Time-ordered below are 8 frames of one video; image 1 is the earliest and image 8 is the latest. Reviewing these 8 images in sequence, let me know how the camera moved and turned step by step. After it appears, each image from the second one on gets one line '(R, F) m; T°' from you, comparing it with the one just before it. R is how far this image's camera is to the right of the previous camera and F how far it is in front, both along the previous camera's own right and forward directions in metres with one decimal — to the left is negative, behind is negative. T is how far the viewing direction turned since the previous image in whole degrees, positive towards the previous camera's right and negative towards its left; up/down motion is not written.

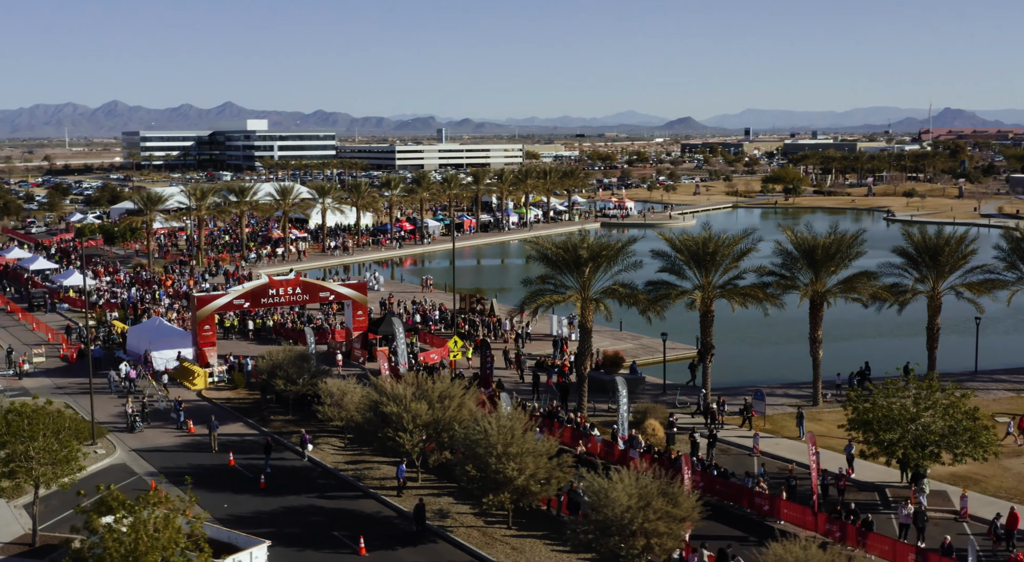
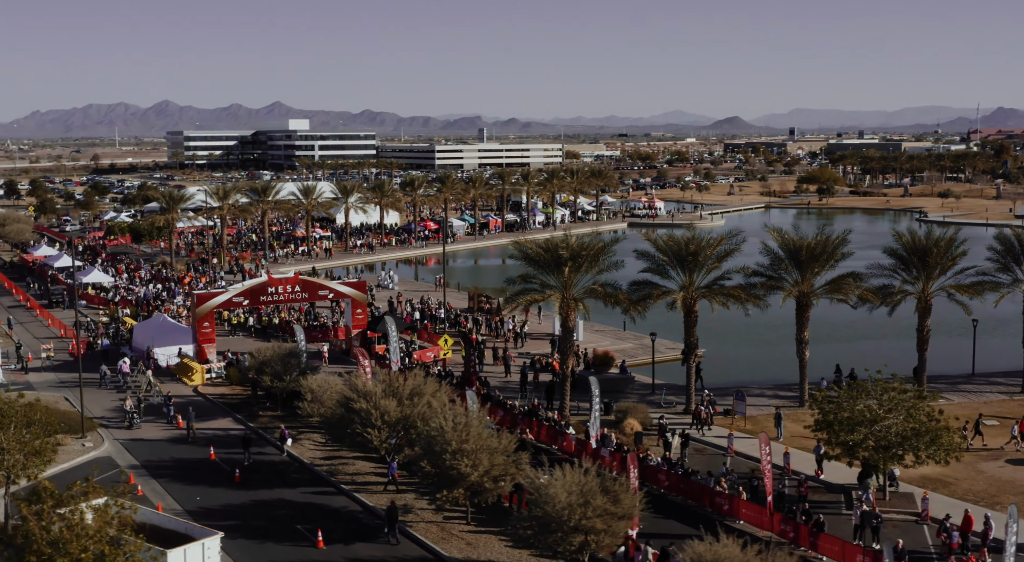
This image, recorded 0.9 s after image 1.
(+1.9, -0.2) m; -2°
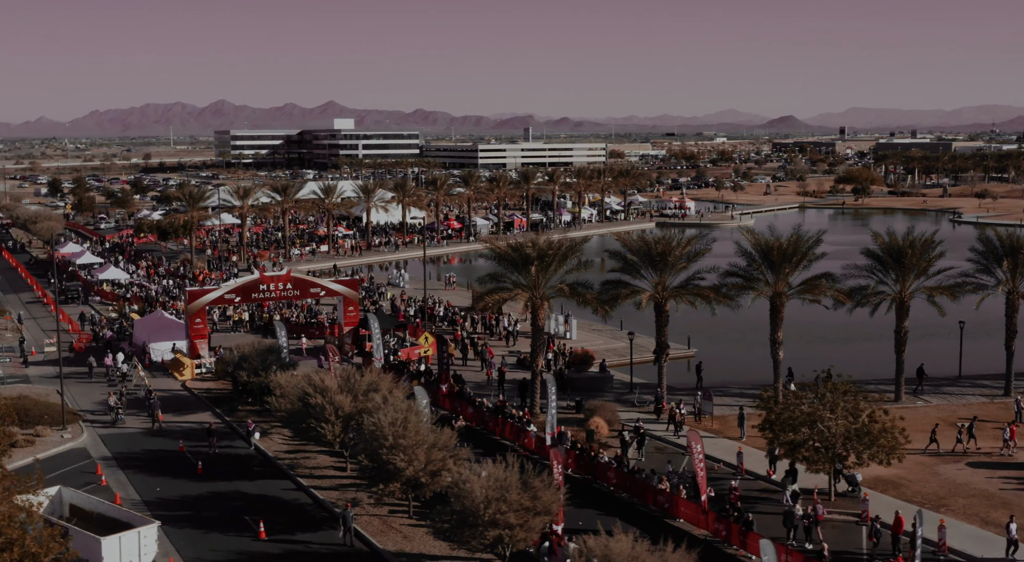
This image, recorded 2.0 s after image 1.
(+2.4, -0.3) m; -2°
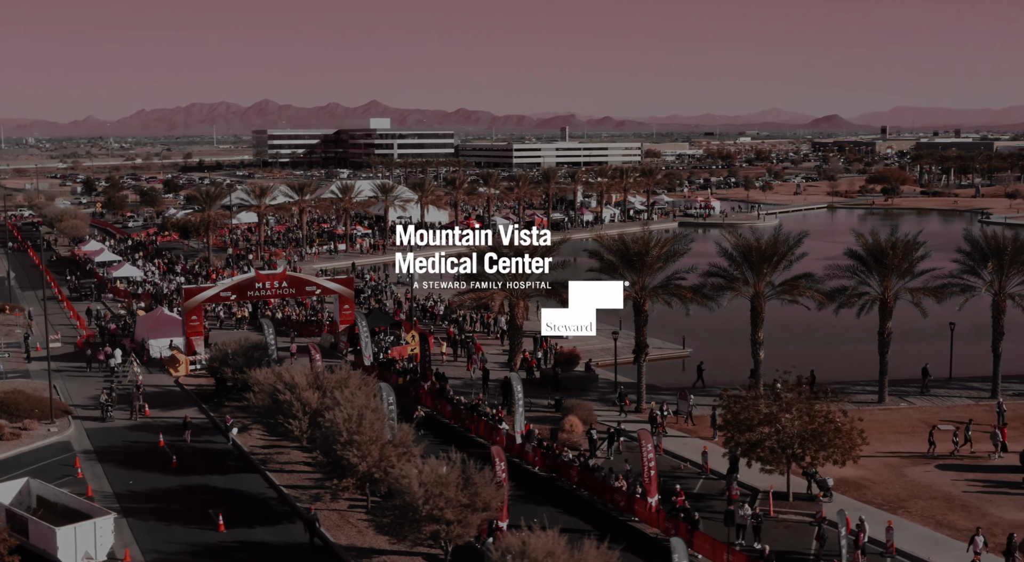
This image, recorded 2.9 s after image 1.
(+1.9, -0.2) m; -2°
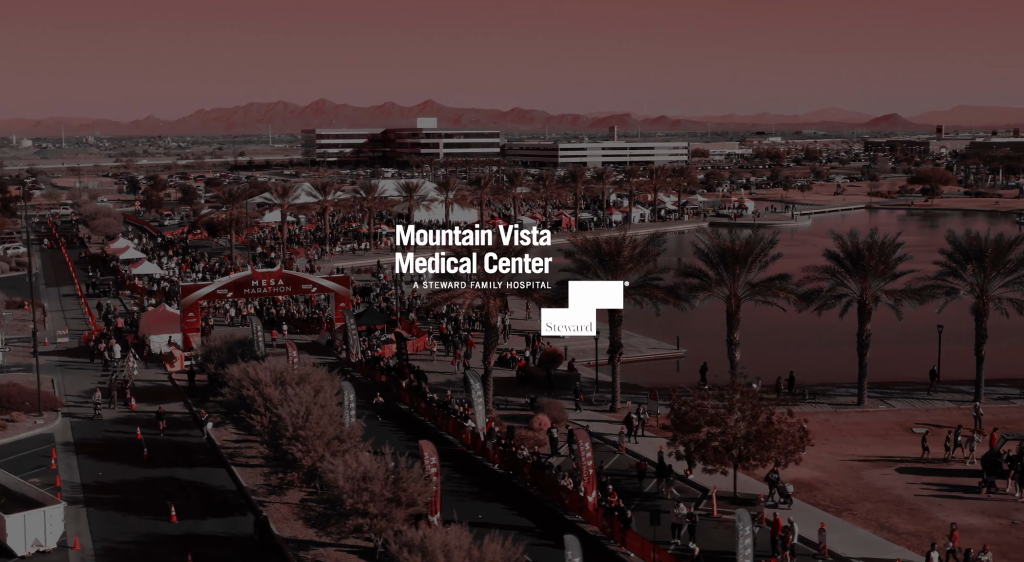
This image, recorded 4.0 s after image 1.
(+2.4, -0.3) m; -3°
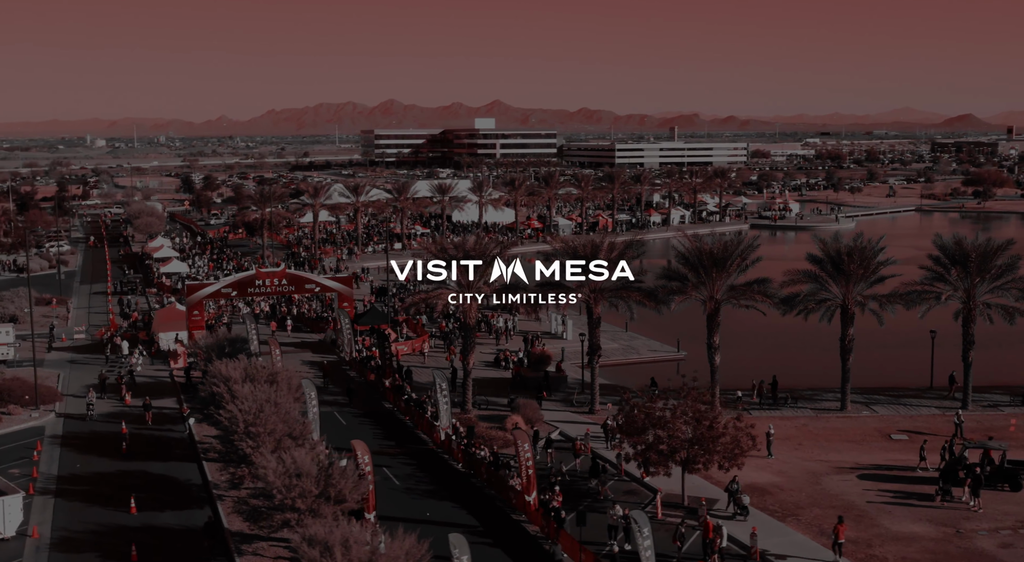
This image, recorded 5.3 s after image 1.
(+2.7, -0.3) m; -3°
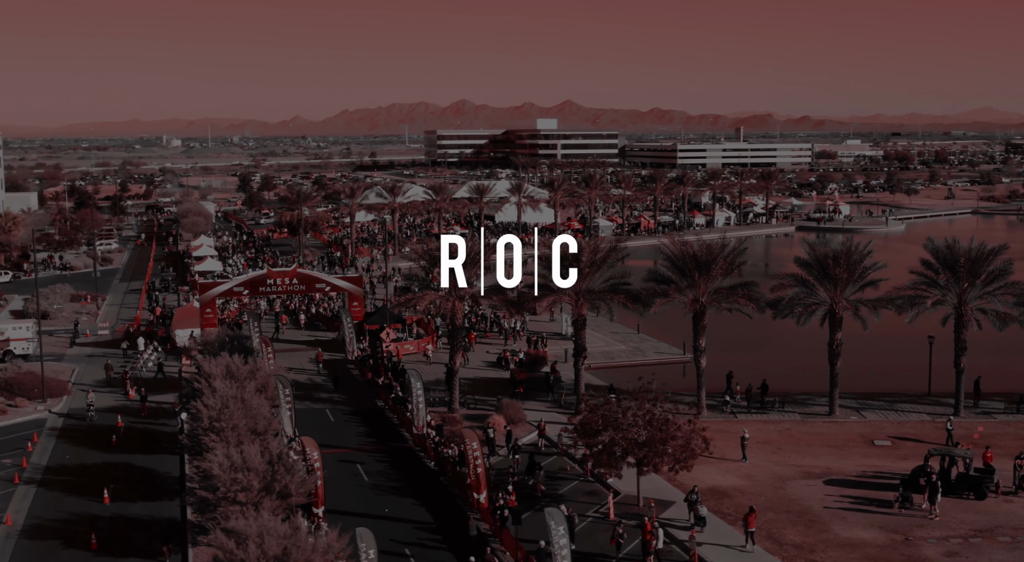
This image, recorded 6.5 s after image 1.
(+2.6, -0.3) m; -3°
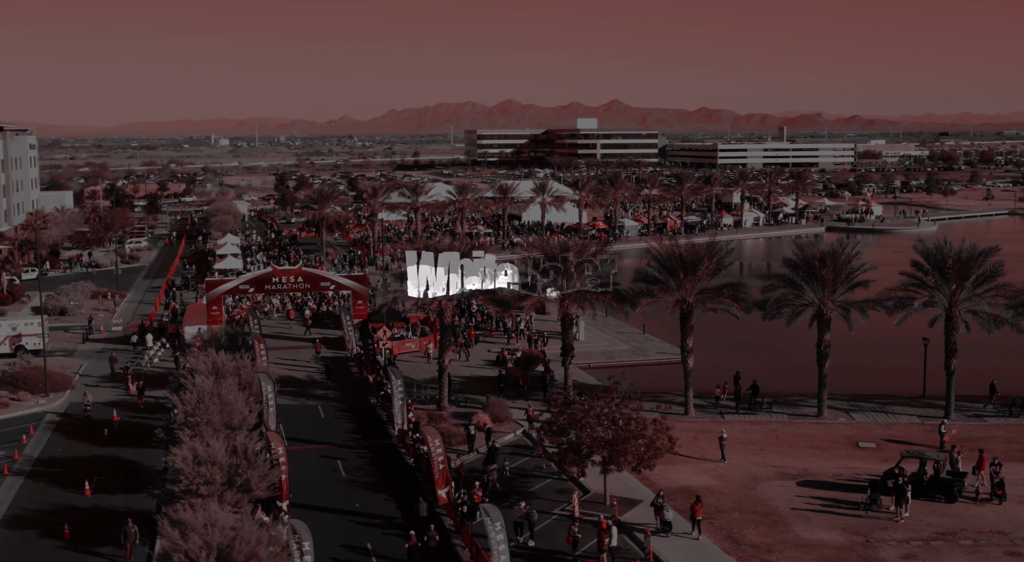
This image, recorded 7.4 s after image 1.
(+1.8, -0.2) m; -2°
